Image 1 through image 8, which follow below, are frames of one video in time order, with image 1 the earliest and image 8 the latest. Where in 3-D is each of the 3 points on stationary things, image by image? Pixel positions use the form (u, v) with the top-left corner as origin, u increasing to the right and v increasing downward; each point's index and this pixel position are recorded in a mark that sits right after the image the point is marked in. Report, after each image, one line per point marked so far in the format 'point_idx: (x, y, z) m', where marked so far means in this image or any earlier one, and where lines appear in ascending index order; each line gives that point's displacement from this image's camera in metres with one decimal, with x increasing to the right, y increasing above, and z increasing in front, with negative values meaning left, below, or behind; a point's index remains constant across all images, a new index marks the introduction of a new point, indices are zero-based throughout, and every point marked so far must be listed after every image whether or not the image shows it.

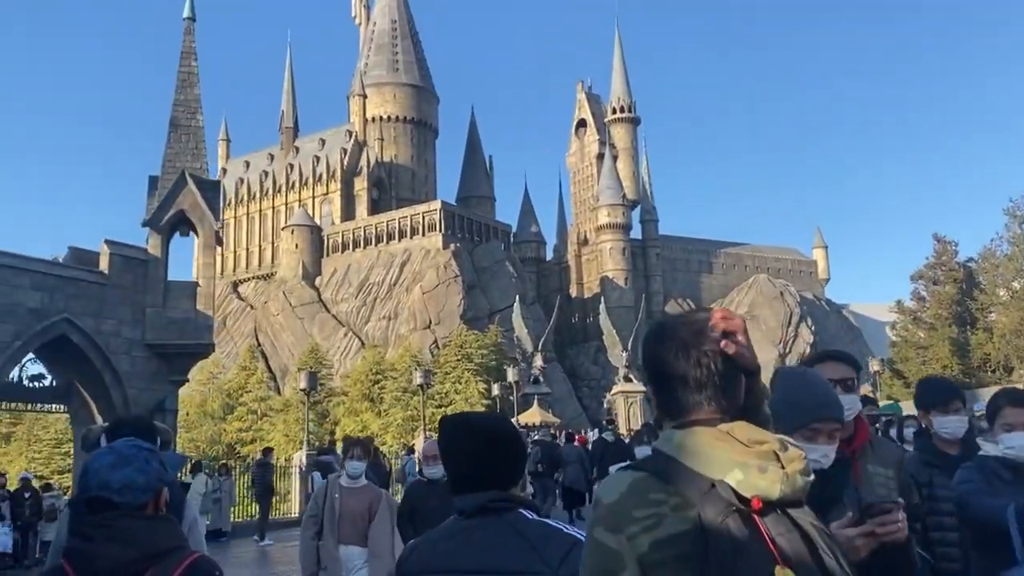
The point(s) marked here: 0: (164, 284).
0: (-6.3, +0.1, +16.0) m
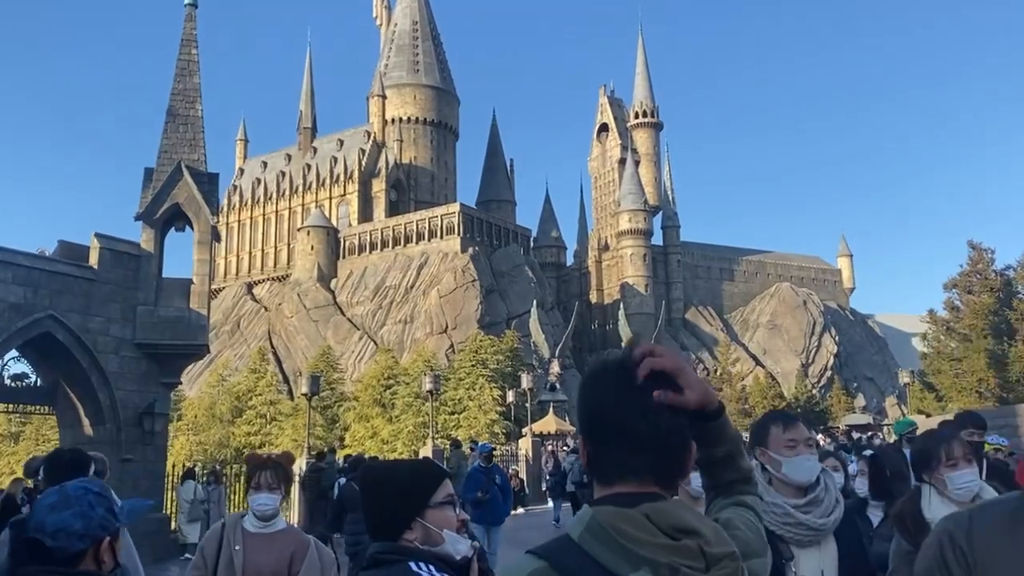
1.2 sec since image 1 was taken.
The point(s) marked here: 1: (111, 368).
0: (-6.1, +0.1, +15.3) m
1: (-6.6, -1.3, +14.5) m
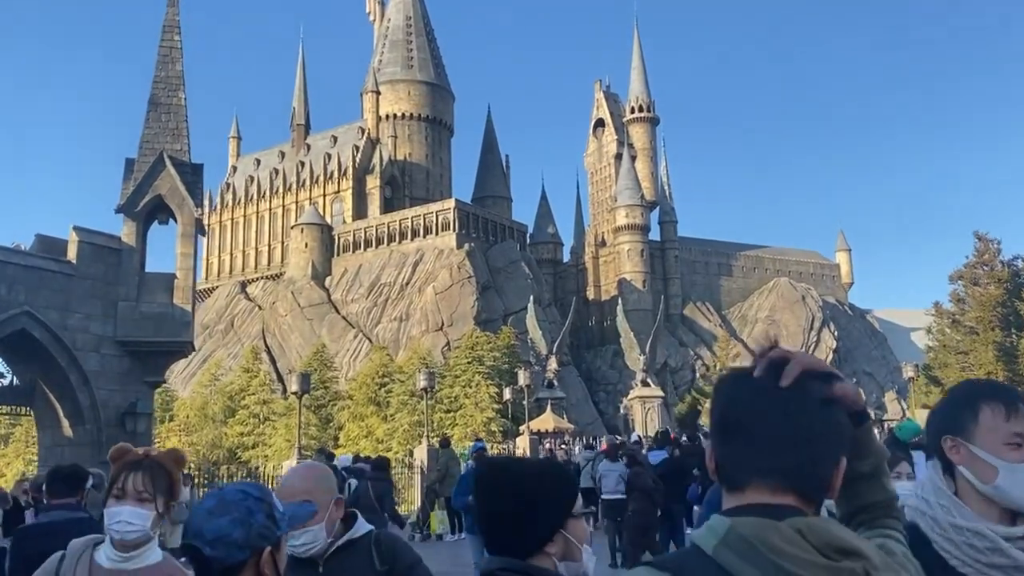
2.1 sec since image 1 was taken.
0: (-6.2, +0.2, +14.7) m
1: (-6.6, -1.2, +13.9) m
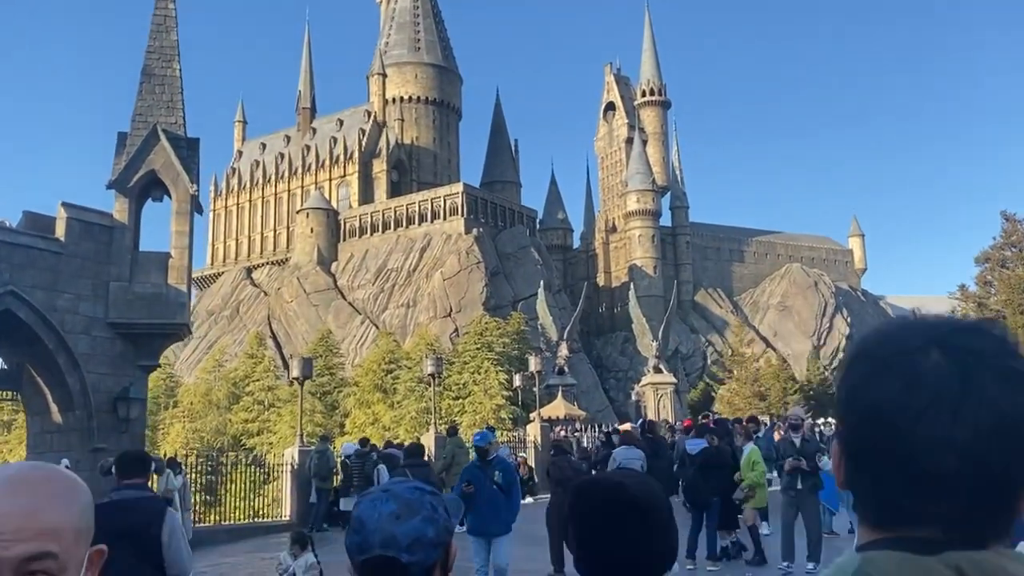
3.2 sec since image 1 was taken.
0: (-6.0, +0.5, +14.0) m
1: (-6.4, -0.9, +13.3) m
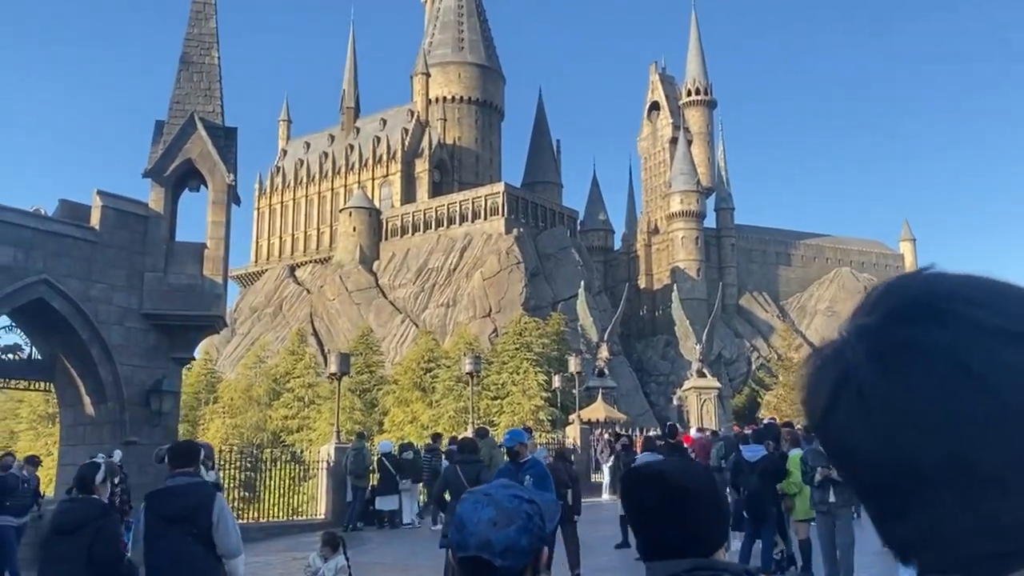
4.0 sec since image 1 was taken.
0: (-5.3, +0.7, +13.7) m
1: (-5.8, -0.8, +13.0) m
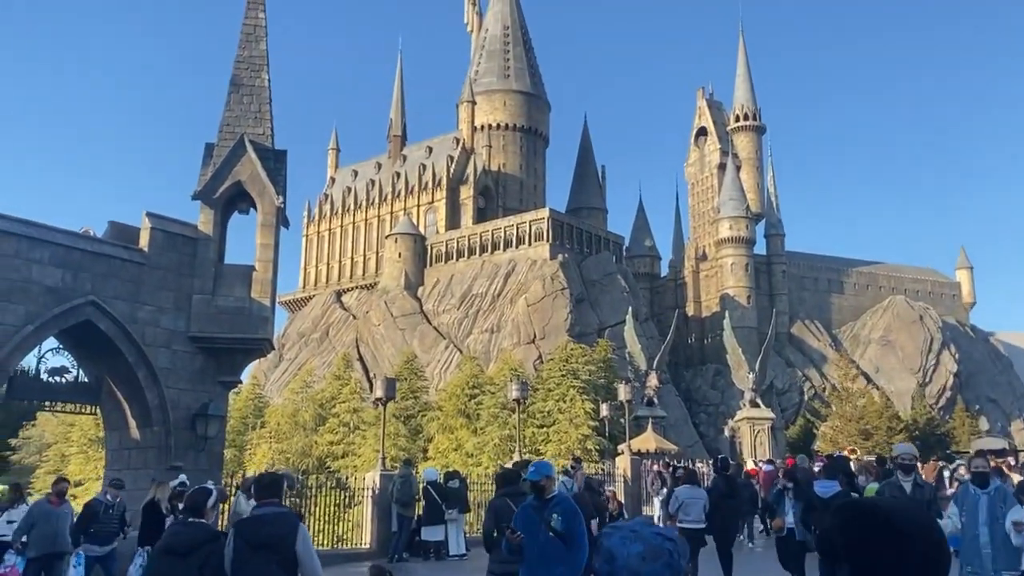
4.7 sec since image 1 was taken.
0: (-4.5, +0.3, +13.6) m
1: (-5.1, -1.1, +12.9) m
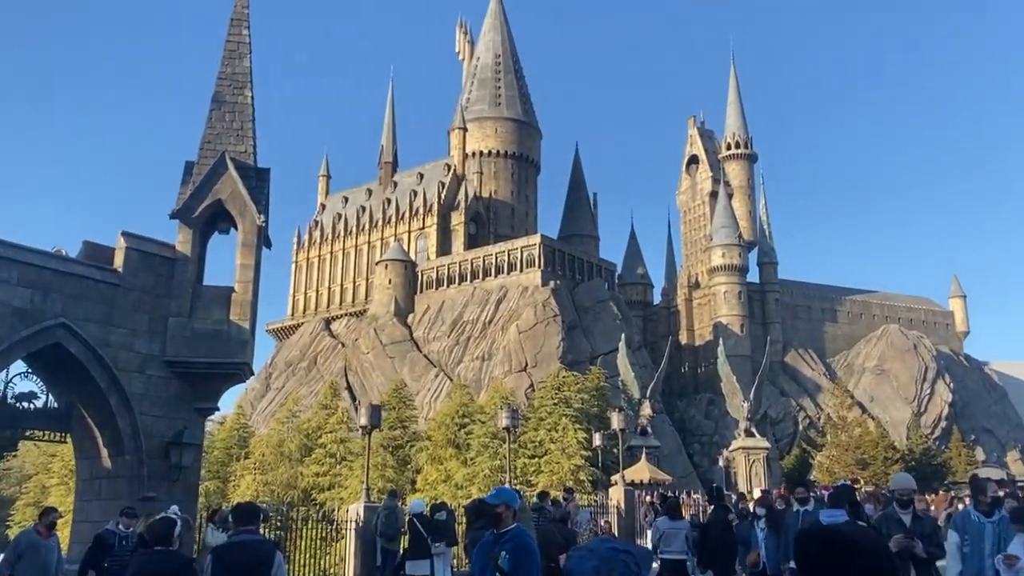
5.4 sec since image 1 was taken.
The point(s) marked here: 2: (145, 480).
0: (-4.7, 0.0, +13.1) m
1: (-5.2, -1.4, +12.3) m
2: (-5.0, -2.6, +12.1) m
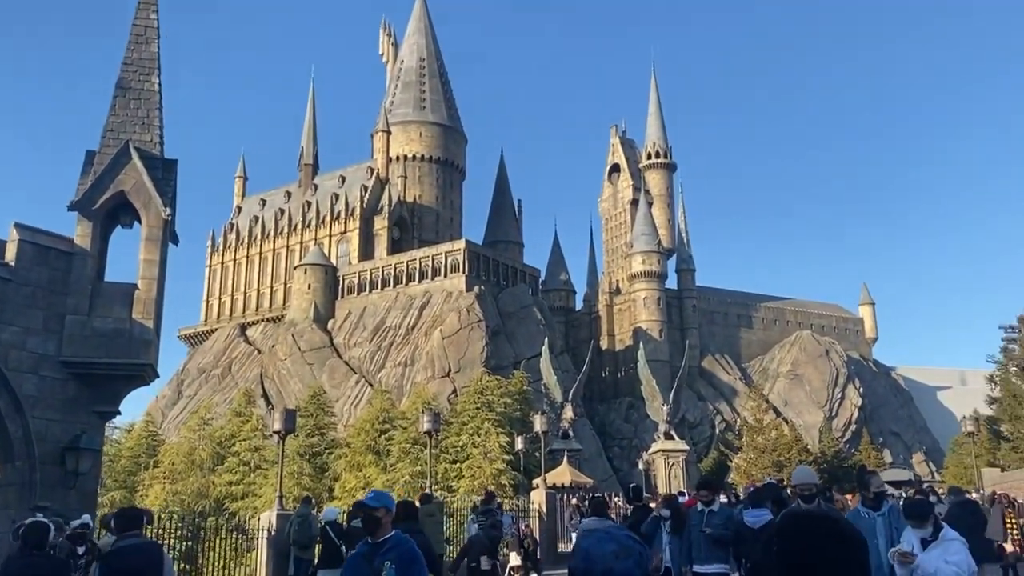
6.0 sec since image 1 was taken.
0: (-5.8, 0.0, +12.4) m
1: (-6.3, -1.3, +11.5) m
2: (-6.1, -2.6, +11.4) m
